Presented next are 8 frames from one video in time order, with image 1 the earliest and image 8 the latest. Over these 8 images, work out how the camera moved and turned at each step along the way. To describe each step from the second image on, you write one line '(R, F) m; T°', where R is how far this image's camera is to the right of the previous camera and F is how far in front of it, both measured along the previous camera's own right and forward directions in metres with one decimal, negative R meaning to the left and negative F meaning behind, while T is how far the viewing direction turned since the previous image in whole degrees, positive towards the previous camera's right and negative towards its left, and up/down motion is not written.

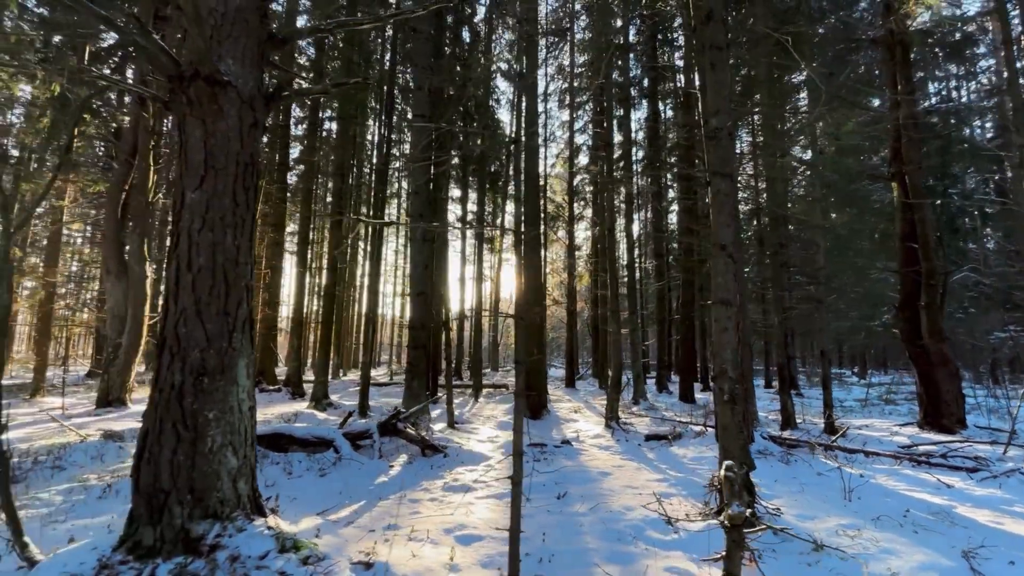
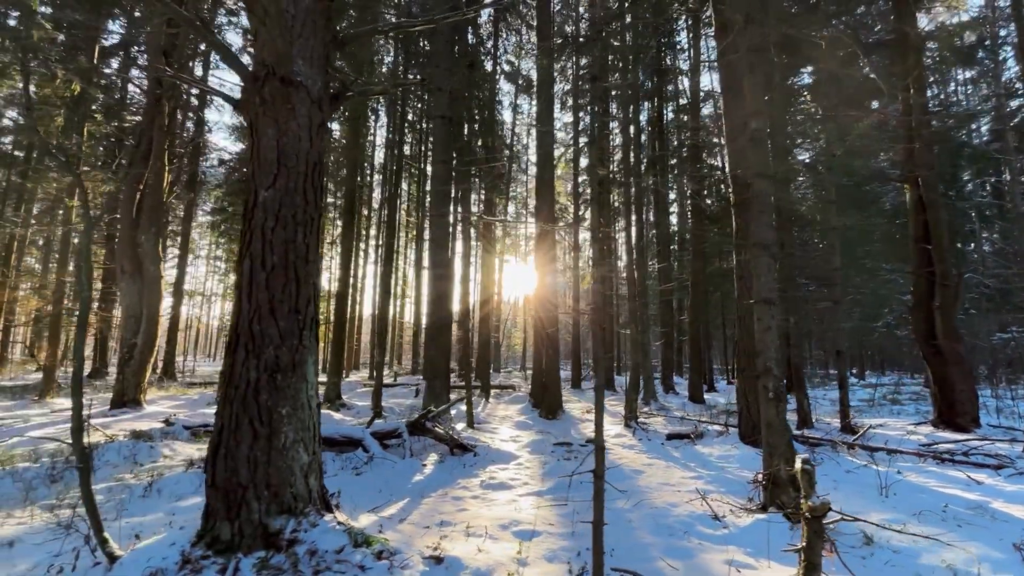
(-0.4, 0.0) m; +1°
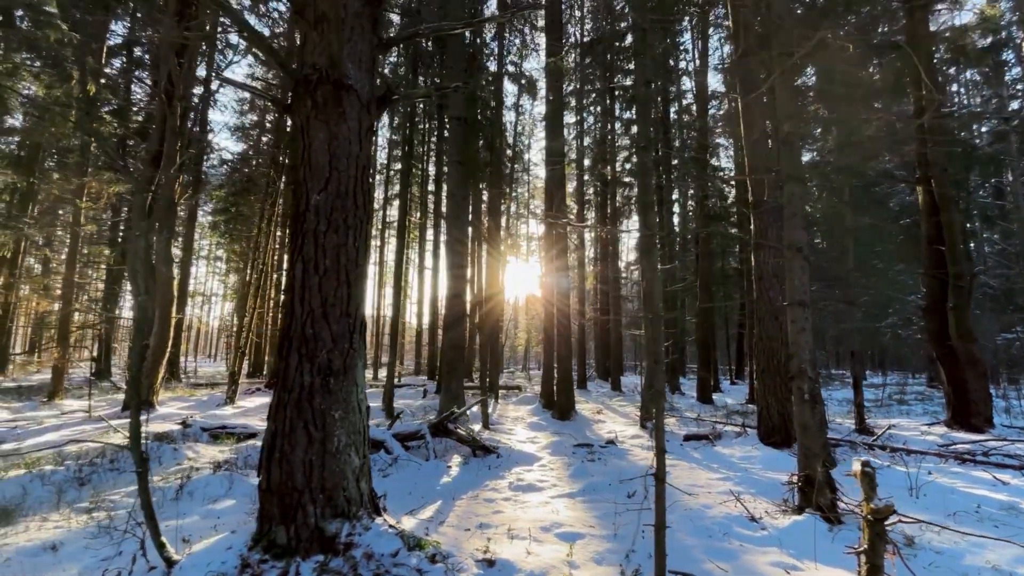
(-0.3, 0.0) m; 0°
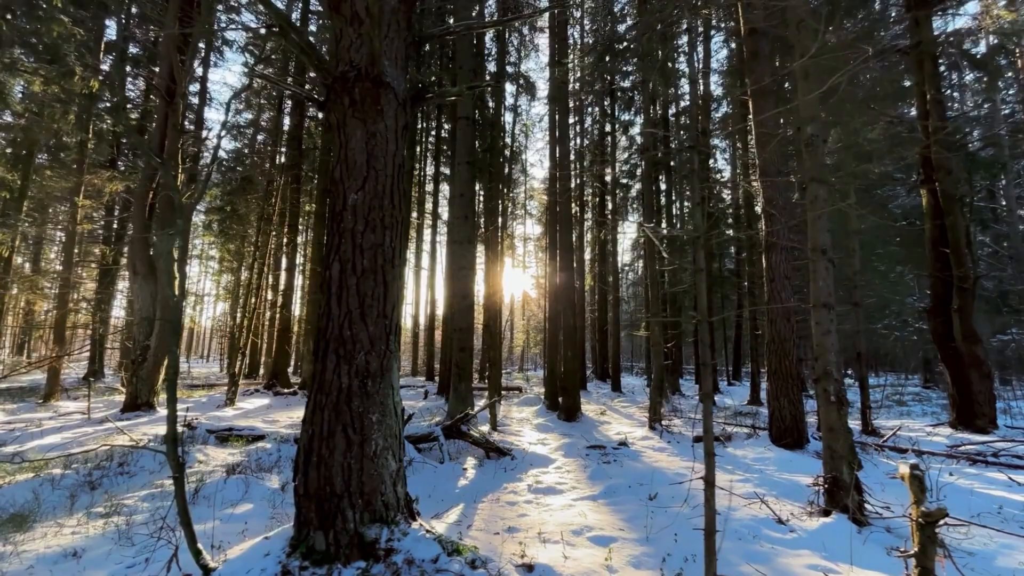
(-0.3, 0.0) m; +1°
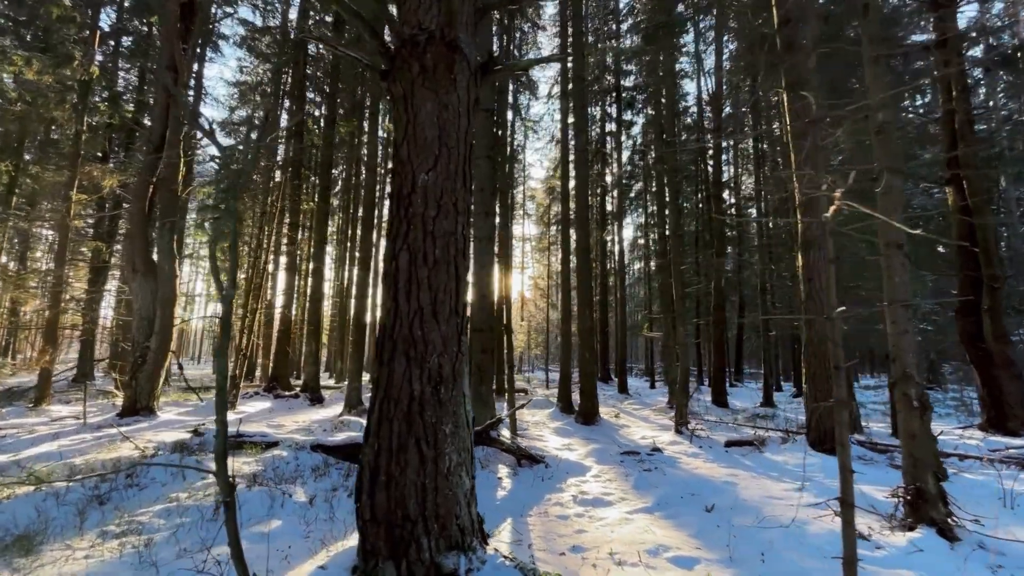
(-0.5, +0.4) m; +1°
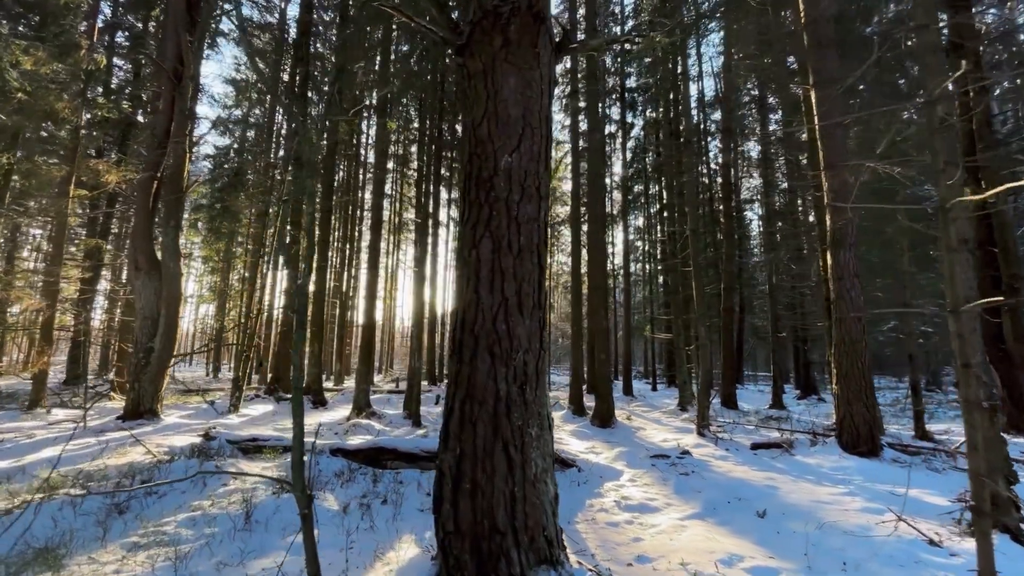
(-0.5, +0.2) m; +1°
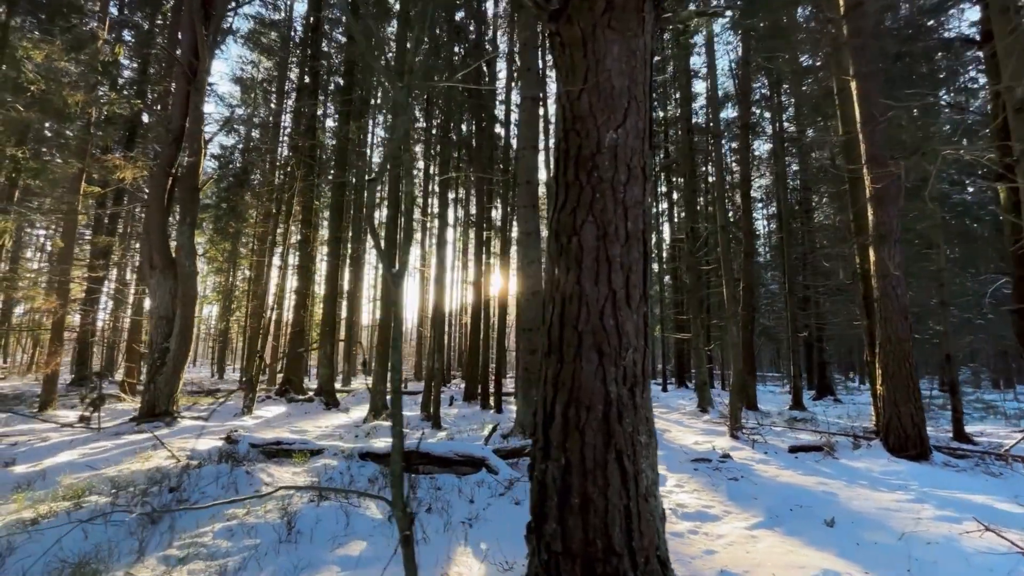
(-0.4, +0.3) m; 0°
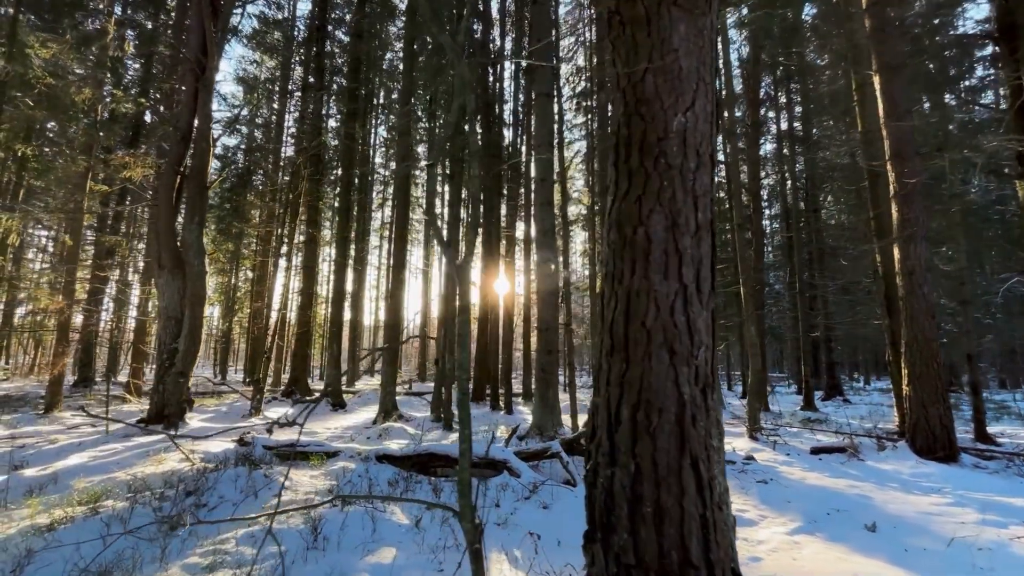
(-0.2, +0.1) m; 0°
